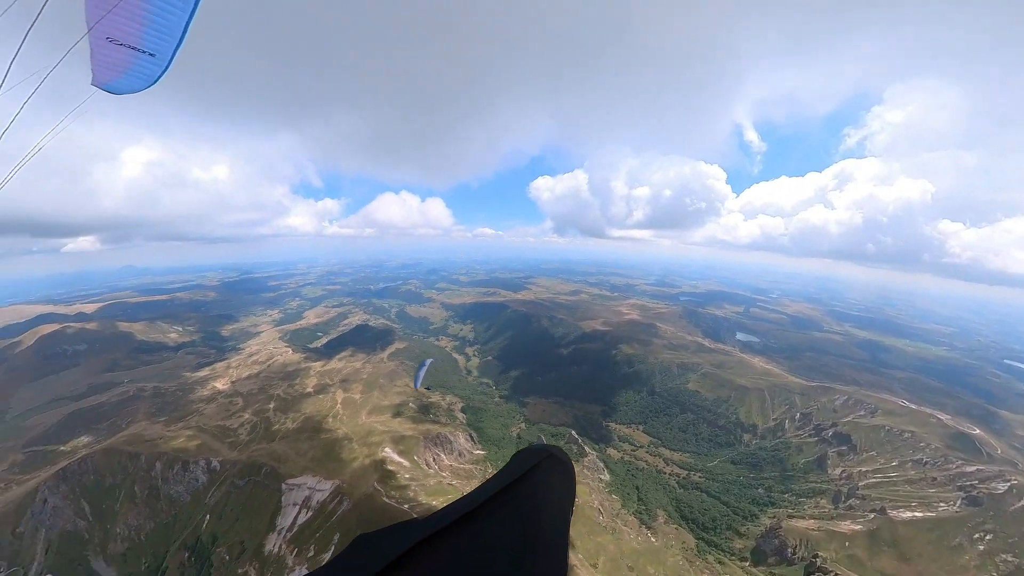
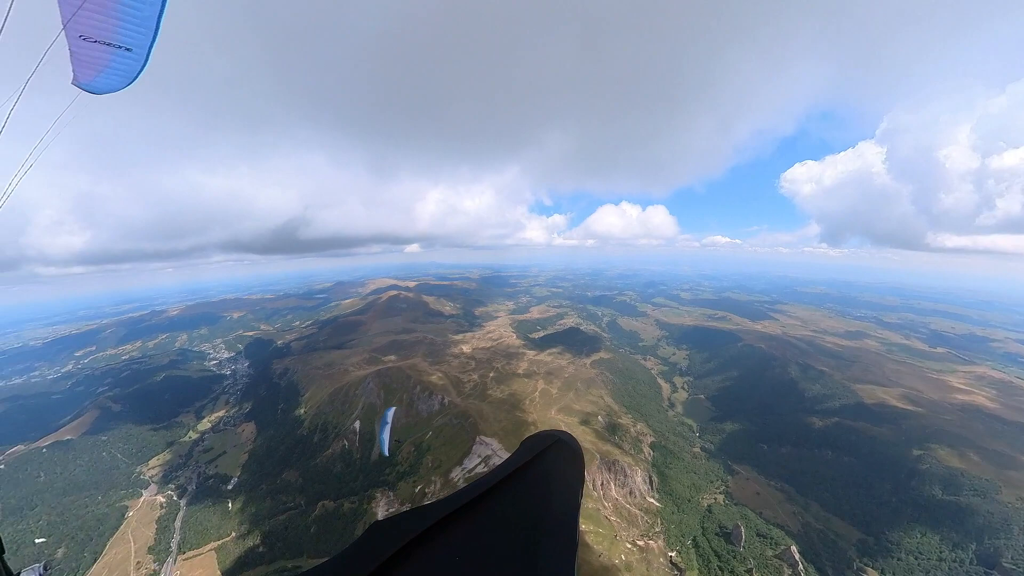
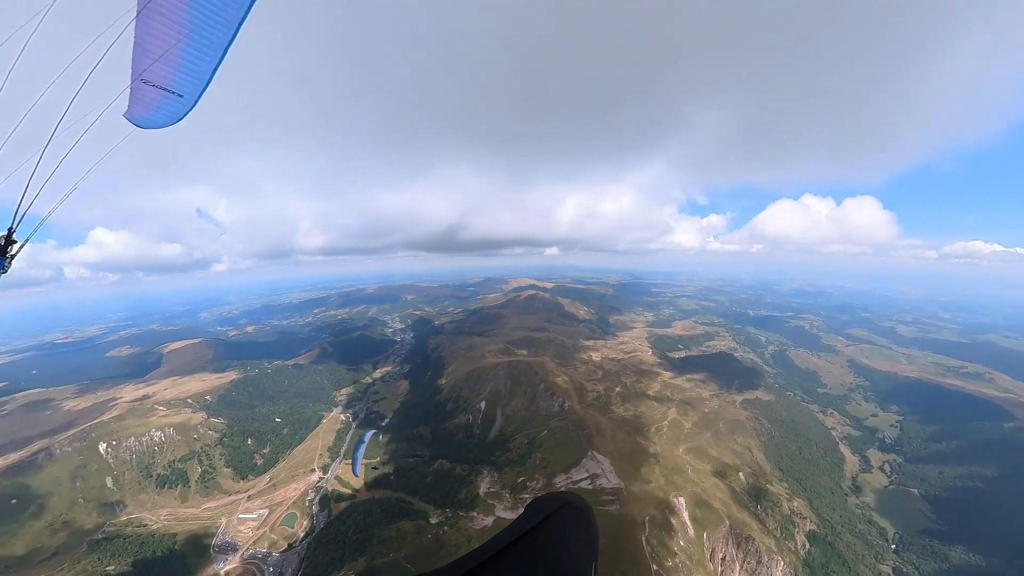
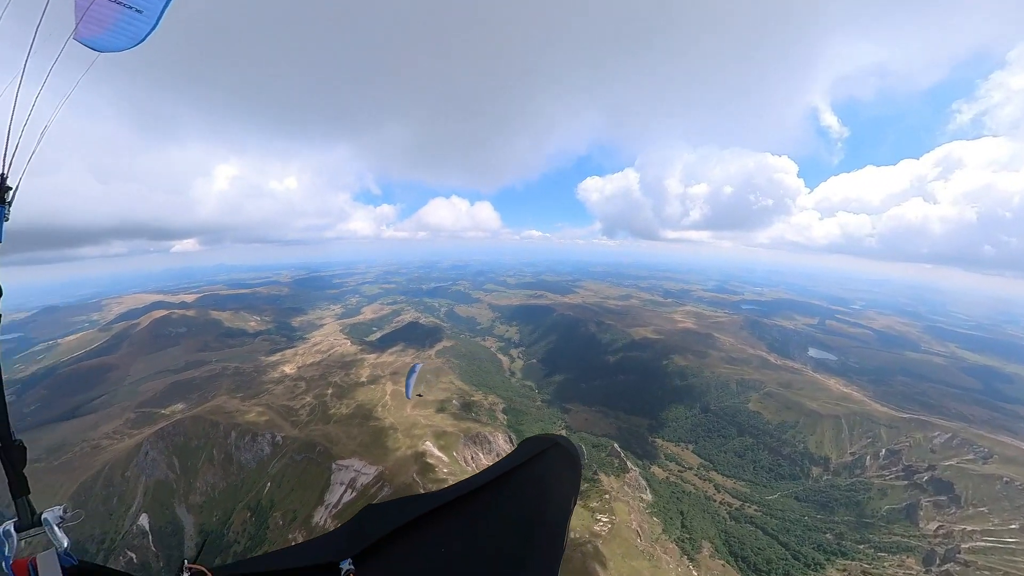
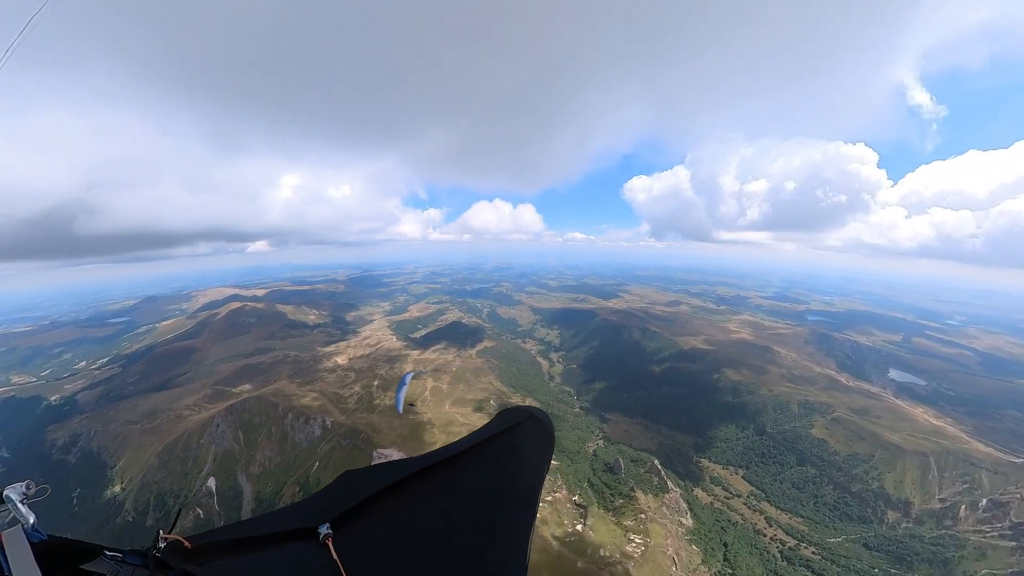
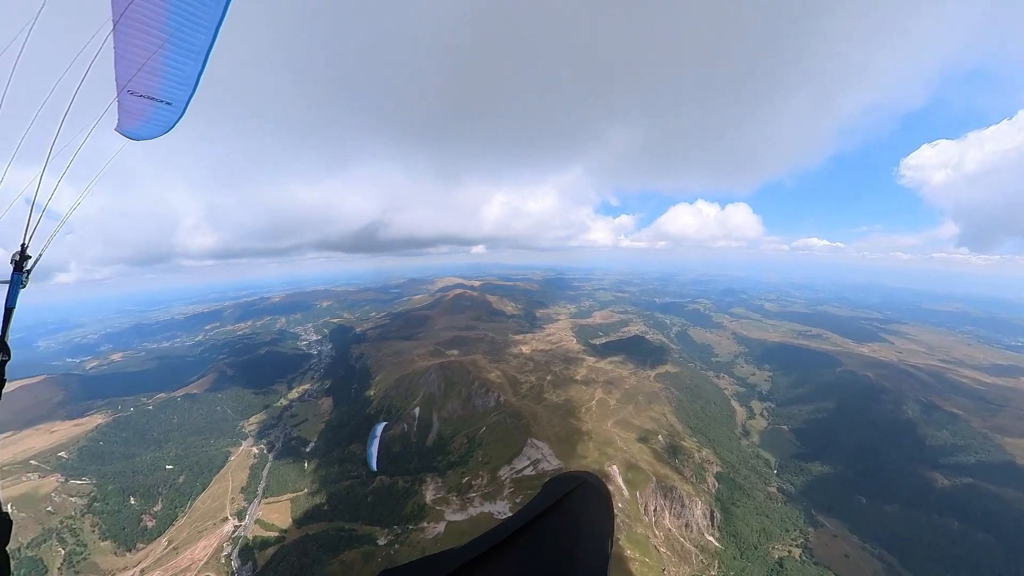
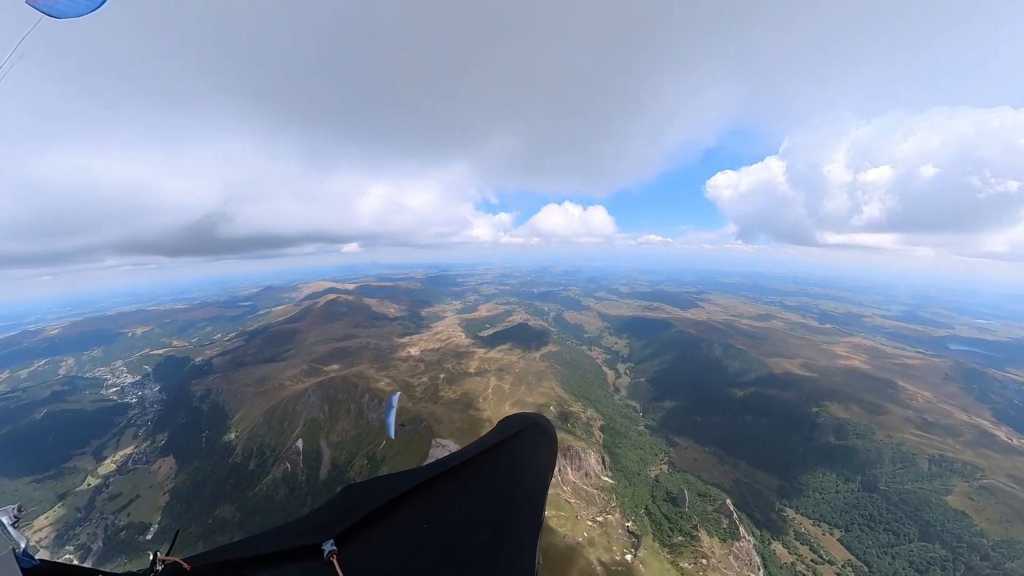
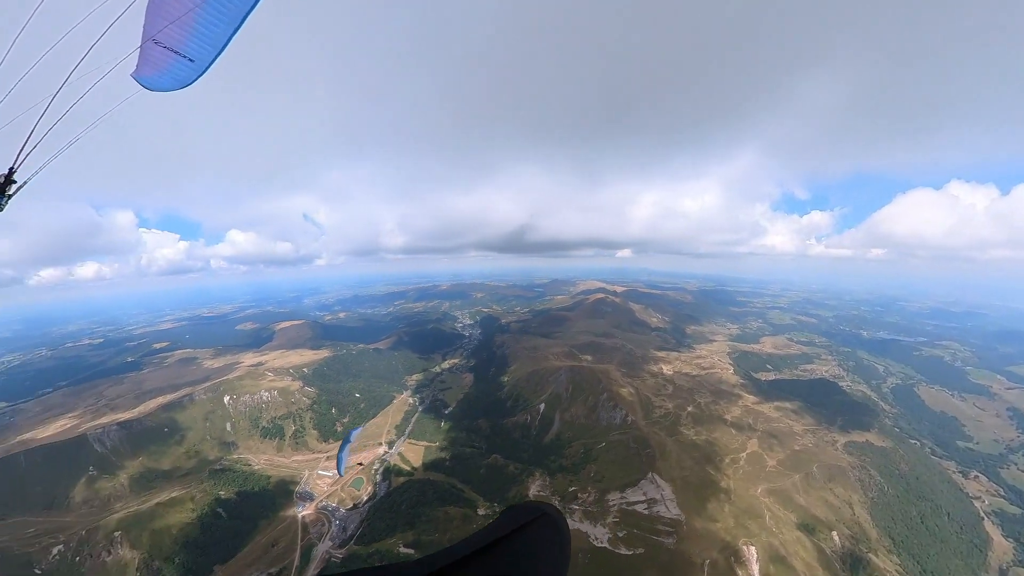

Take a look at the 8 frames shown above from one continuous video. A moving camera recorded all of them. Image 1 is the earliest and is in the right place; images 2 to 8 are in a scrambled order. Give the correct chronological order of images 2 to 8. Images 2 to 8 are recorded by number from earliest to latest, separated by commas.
4, 5, 7, 2, 6, 3, 8
